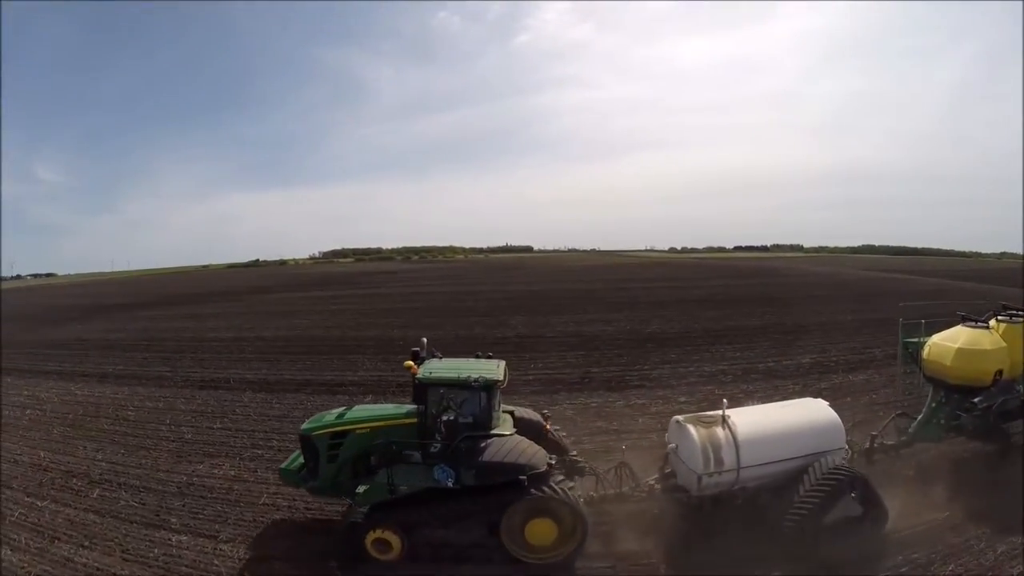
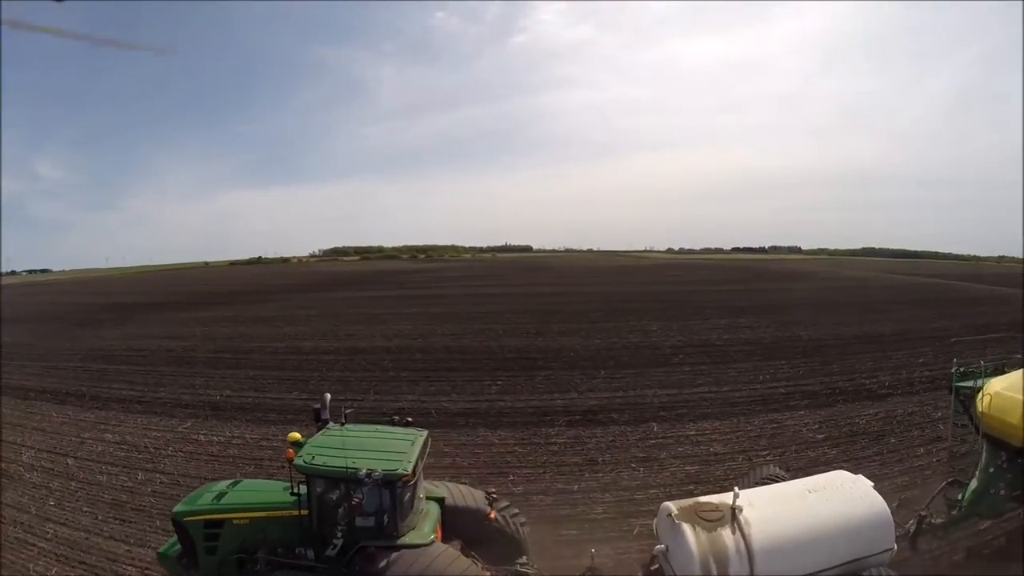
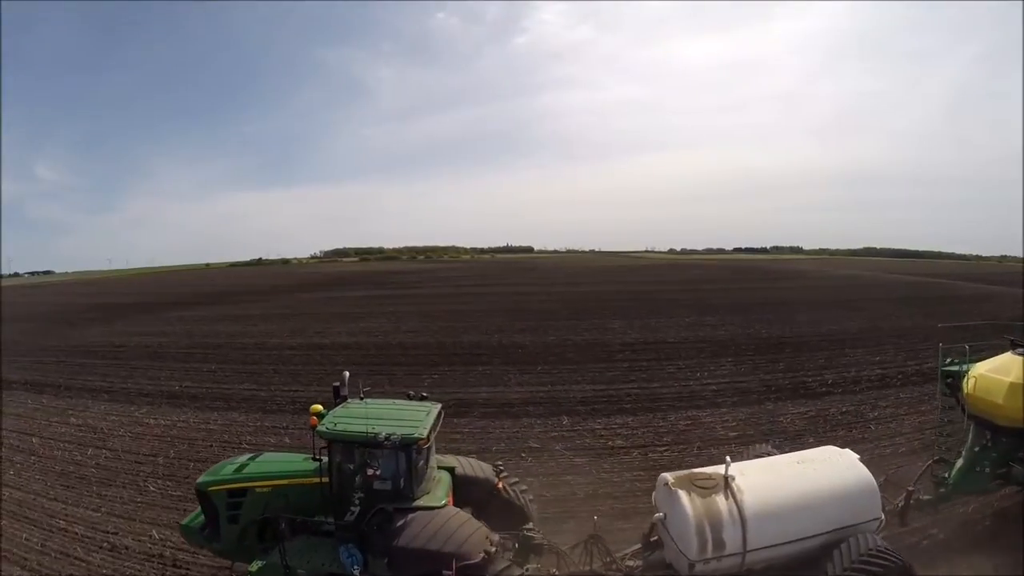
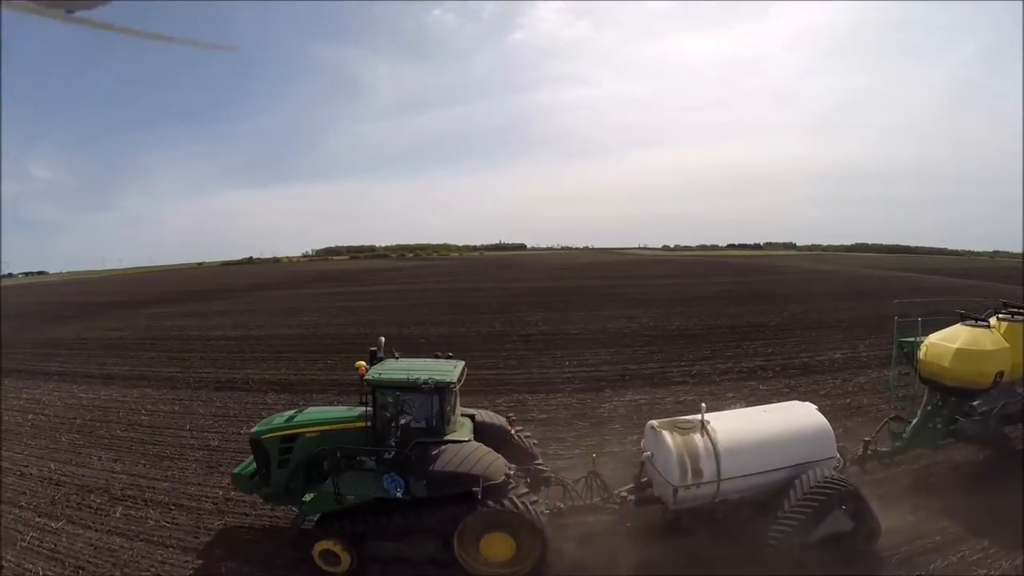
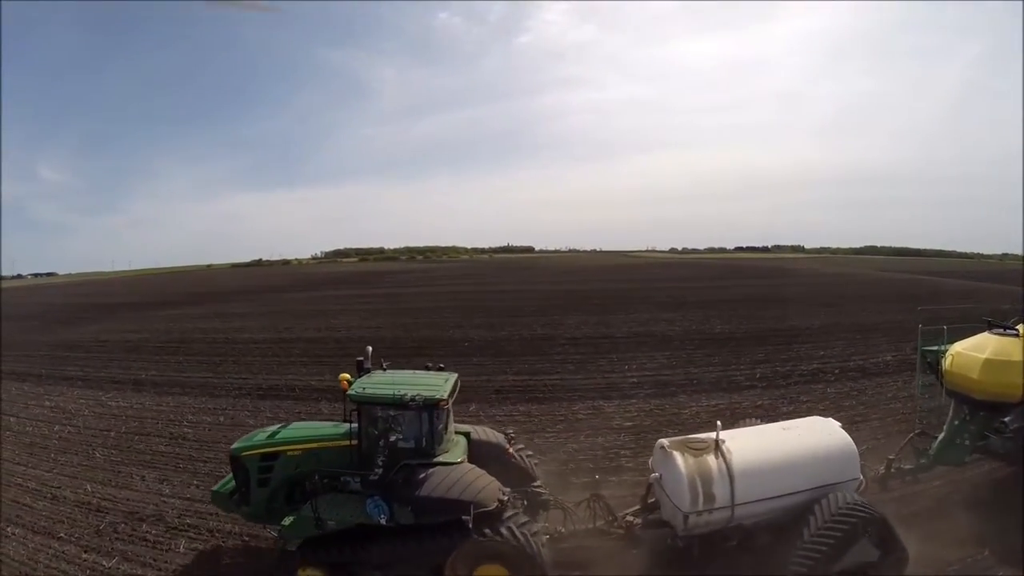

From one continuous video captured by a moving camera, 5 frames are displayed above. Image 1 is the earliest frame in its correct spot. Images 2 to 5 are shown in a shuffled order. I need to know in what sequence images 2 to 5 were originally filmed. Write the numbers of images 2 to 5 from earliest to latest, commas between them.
4, 5, 3, 2
